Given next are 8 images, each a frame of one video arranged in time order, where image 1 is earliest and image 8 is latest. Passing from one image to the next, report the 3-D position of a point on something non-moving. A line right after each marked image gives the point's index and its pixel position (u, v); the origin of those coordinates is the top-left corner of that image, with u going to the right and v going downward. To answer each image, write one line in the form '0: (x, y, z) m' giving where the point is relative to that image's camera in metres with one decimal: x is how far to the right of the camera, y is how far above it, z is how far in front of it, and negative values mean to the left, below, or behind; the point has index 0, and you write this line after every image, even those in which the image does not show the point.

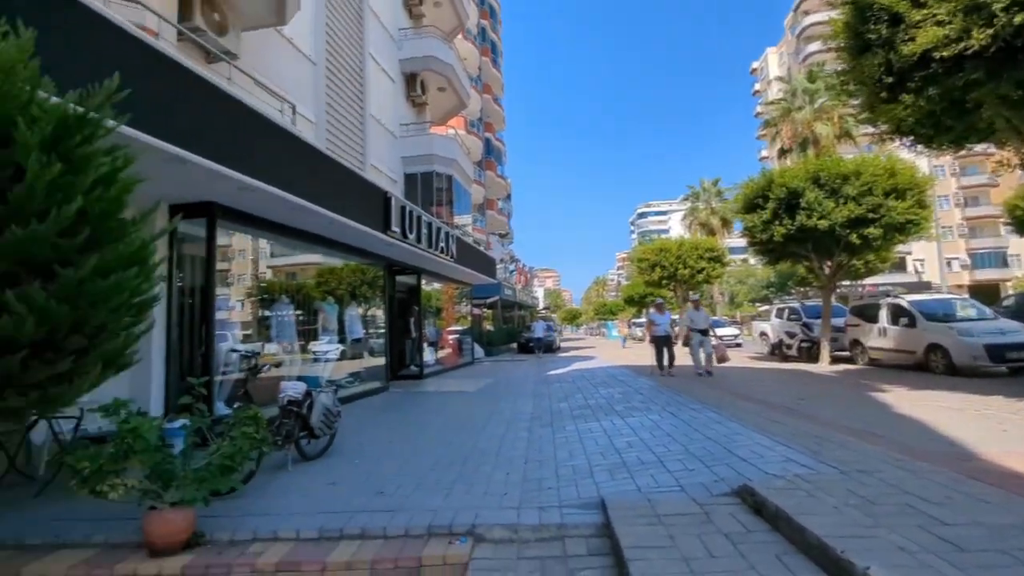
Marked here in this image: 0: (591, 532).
0: (+0.7, -2.2, +4.5) m
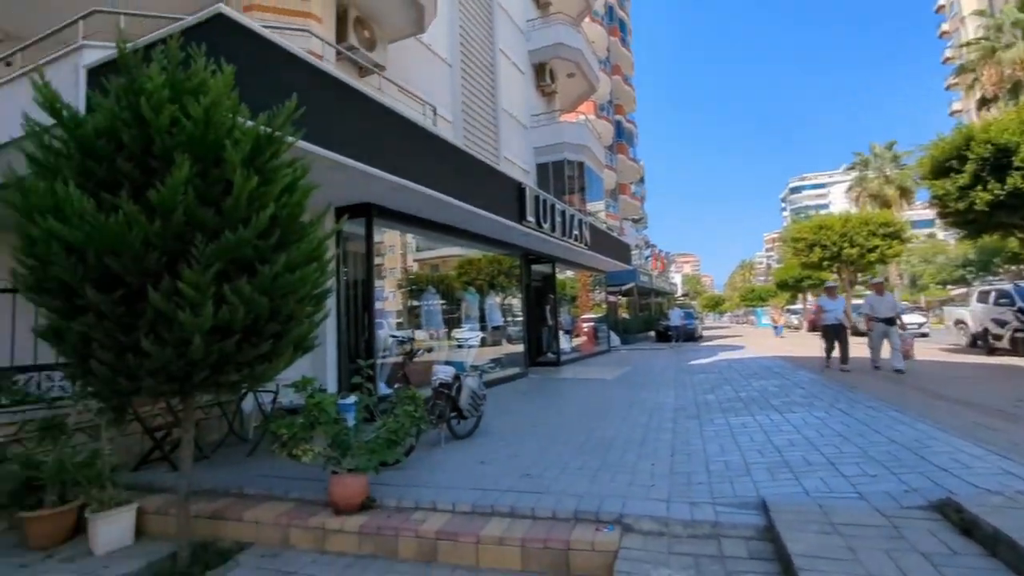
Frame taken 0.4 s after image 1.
0: (+2.0, -2.0, +4.1) m
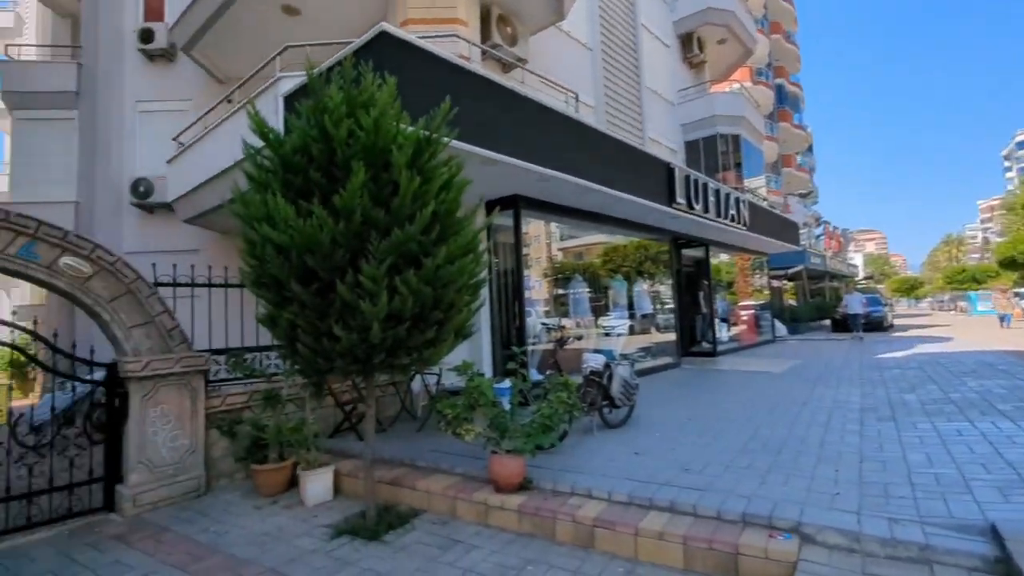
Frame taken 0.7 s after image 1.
0: (+3.2, -1.9, +3.4) m
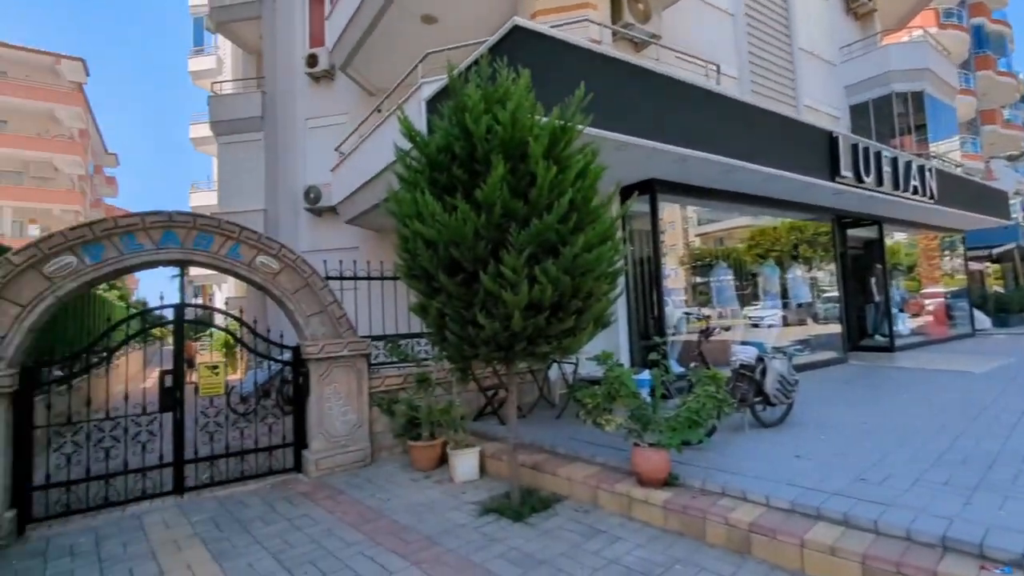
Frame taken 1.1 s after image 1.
0: (+4.1, -1.8, +2.5) m
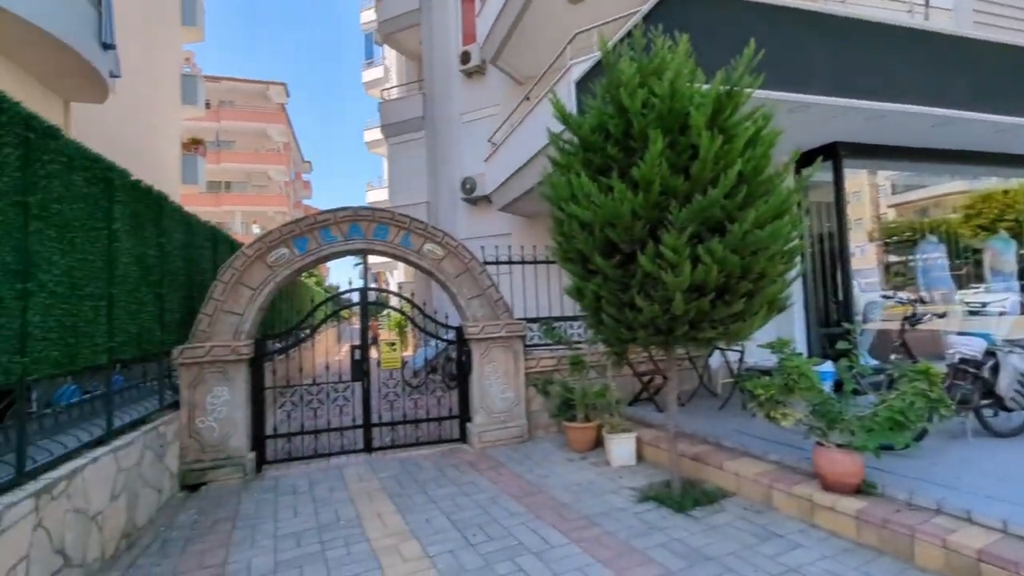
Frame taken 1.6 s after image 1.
0: (+4.8, -1.7, +1.2) m
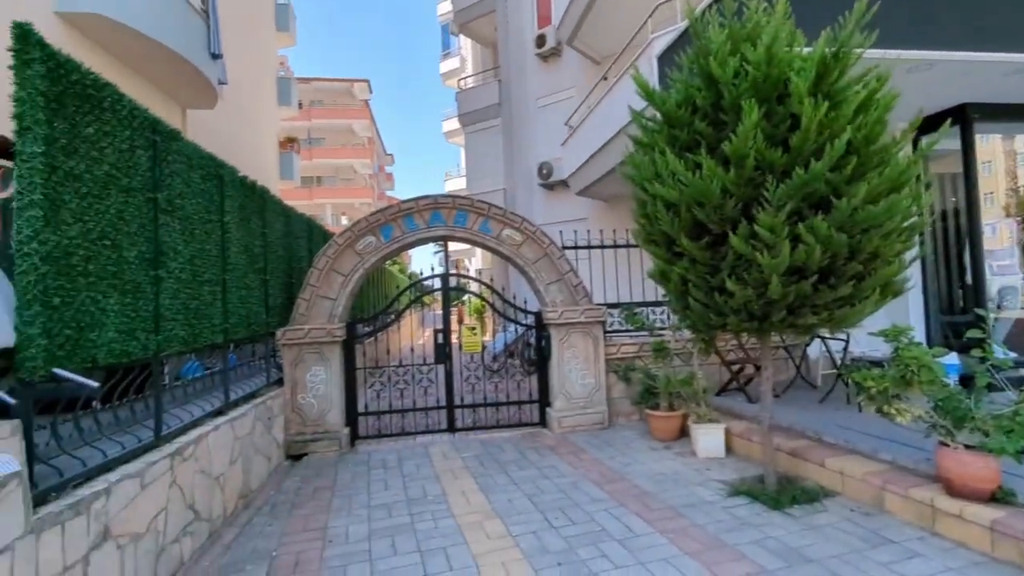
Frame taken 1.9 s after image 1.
0: (+4.9, -1.6, +0.5) m
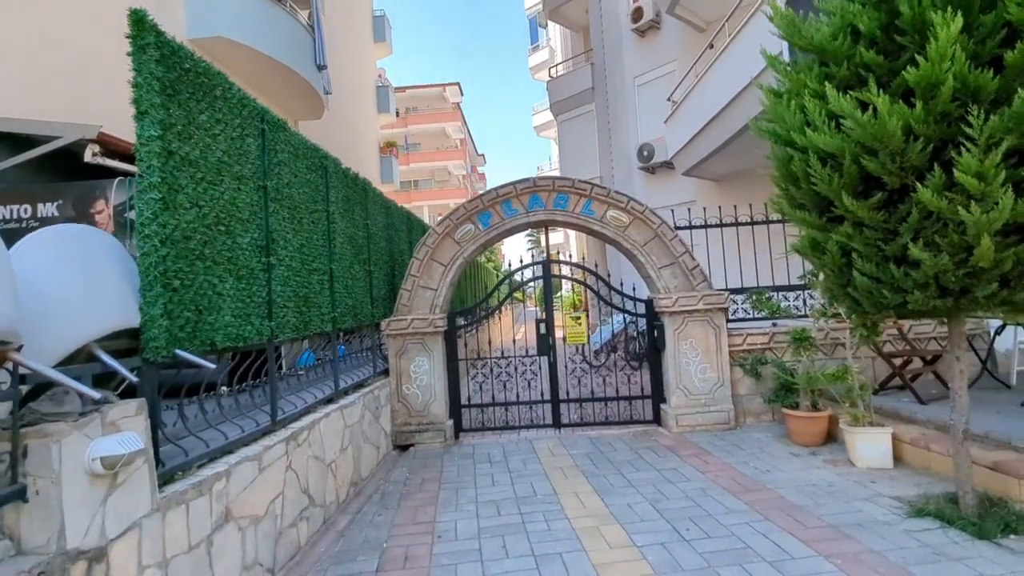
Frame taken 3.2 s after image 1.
0: (+5.1, -1.4, -0.8) m
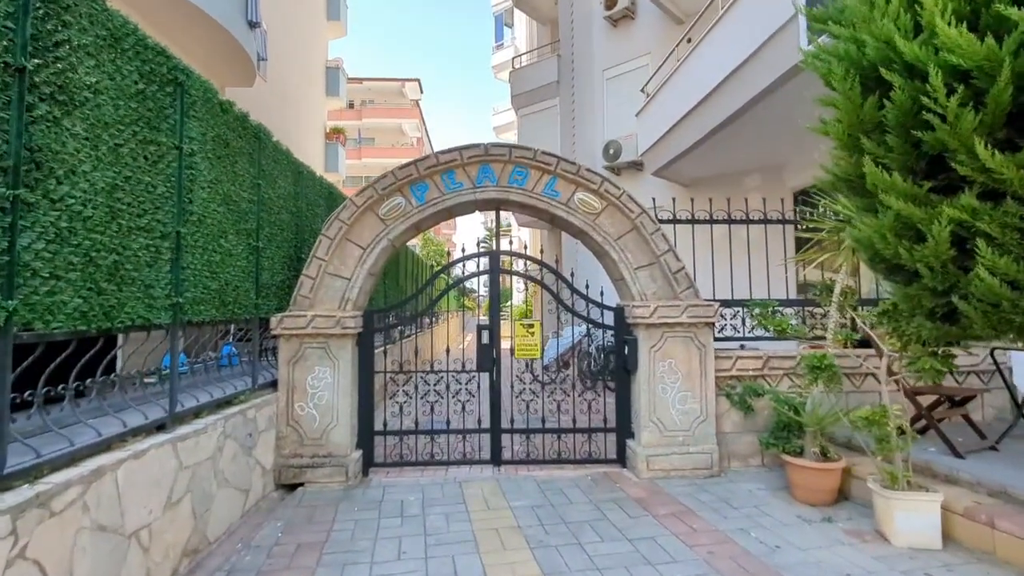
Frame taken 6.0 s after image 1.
0: (+5.1, -1.5, -1.9) m
